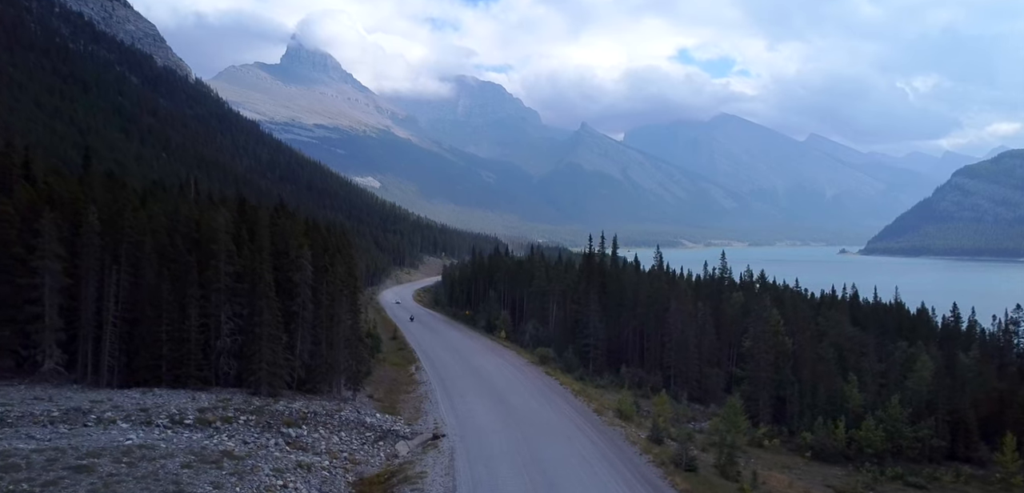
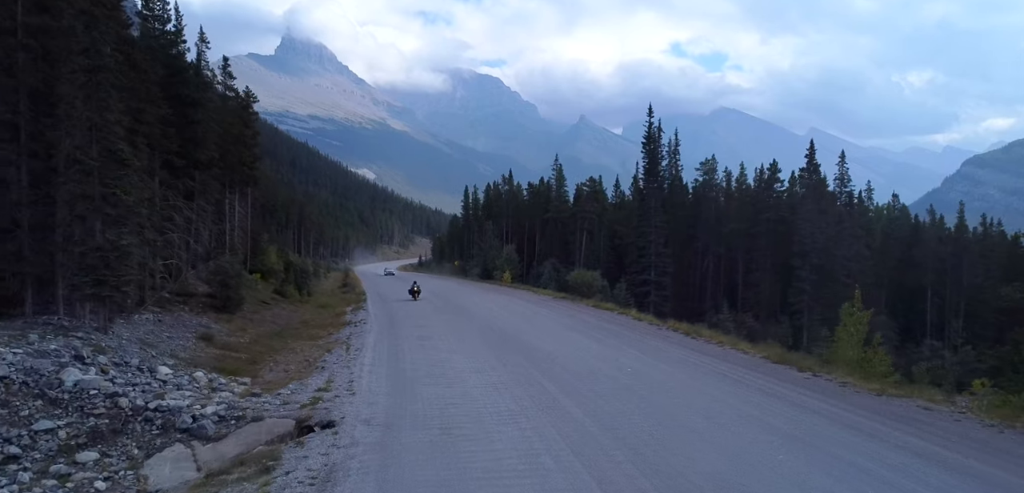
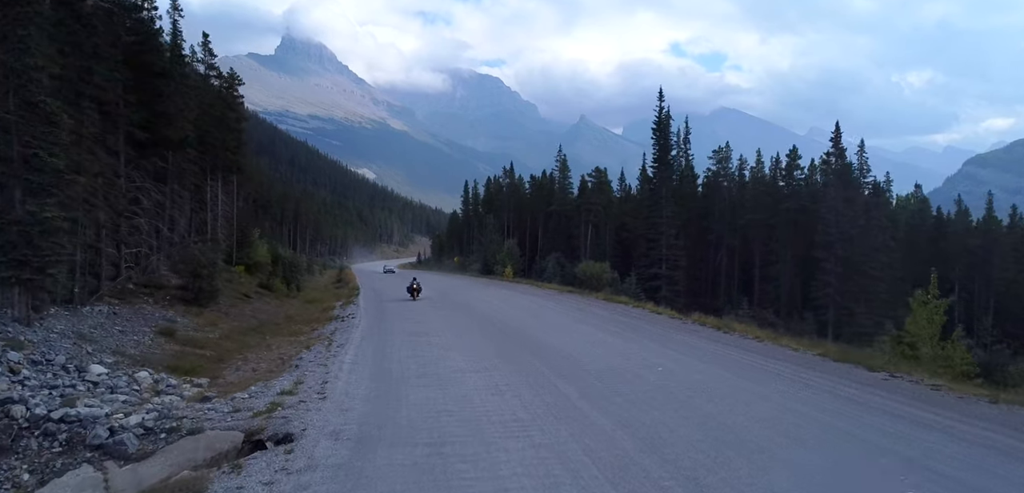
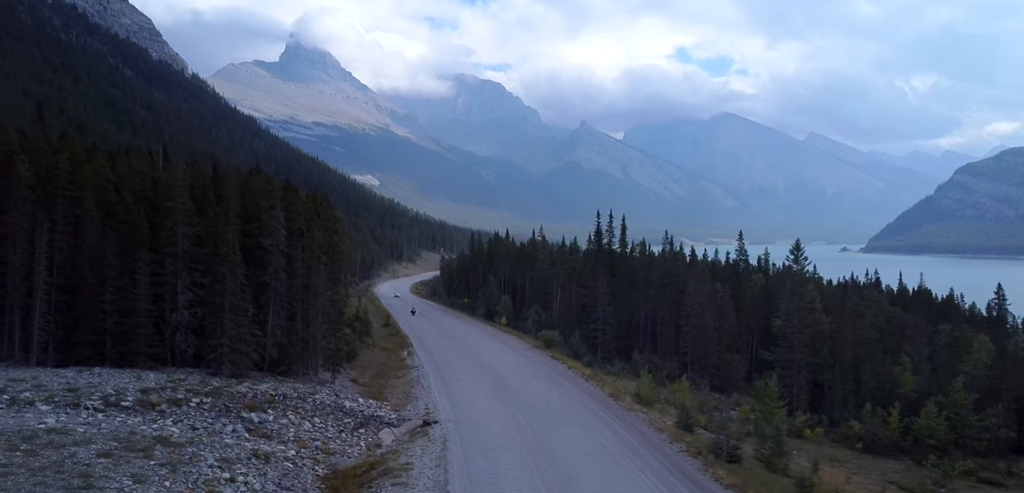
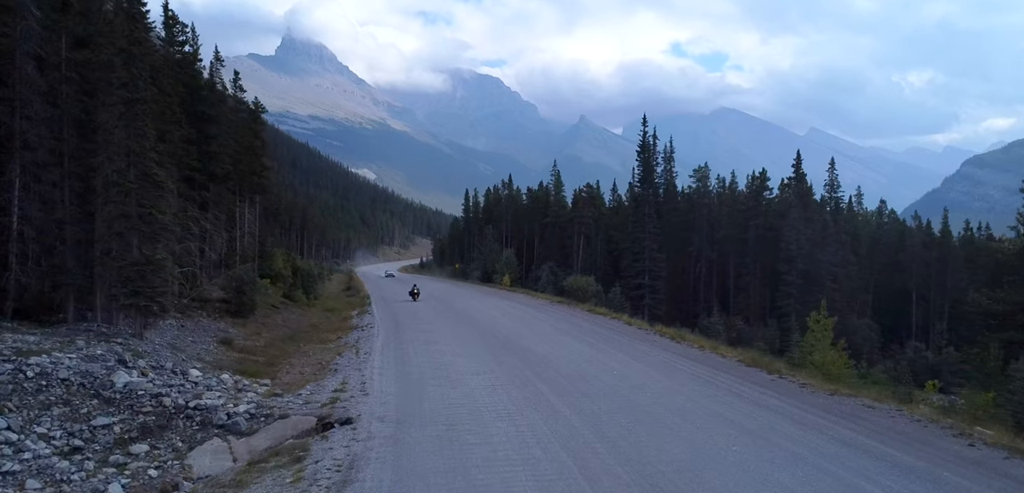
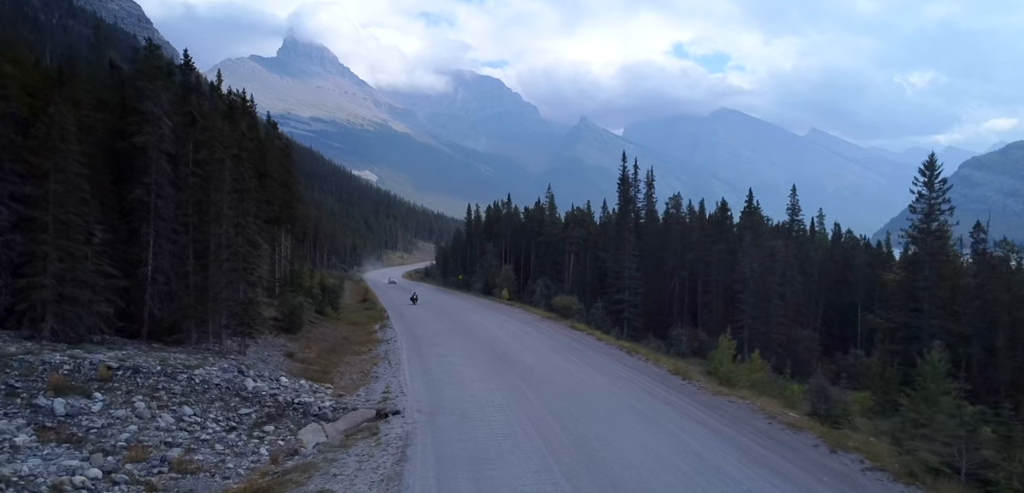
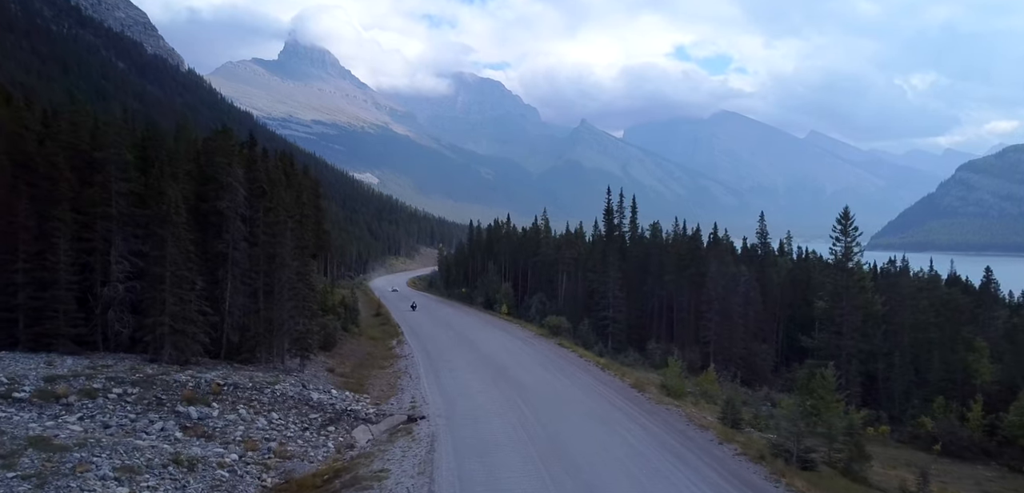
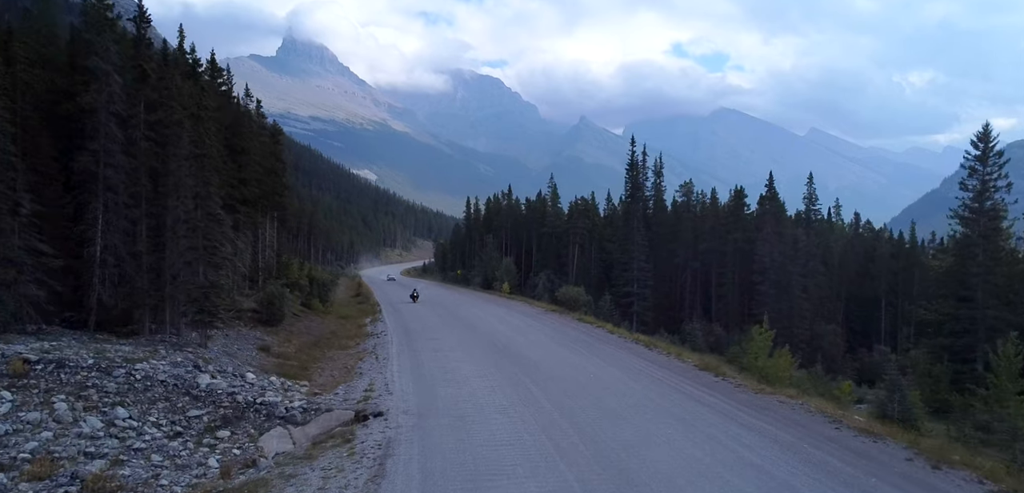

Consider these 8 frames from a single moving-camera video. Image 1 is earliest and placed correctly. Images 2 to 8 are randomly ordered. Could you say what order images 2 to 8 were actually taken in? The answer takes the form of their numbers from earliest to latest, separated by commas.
4, 7, 6, 8, 5, 2, 3
